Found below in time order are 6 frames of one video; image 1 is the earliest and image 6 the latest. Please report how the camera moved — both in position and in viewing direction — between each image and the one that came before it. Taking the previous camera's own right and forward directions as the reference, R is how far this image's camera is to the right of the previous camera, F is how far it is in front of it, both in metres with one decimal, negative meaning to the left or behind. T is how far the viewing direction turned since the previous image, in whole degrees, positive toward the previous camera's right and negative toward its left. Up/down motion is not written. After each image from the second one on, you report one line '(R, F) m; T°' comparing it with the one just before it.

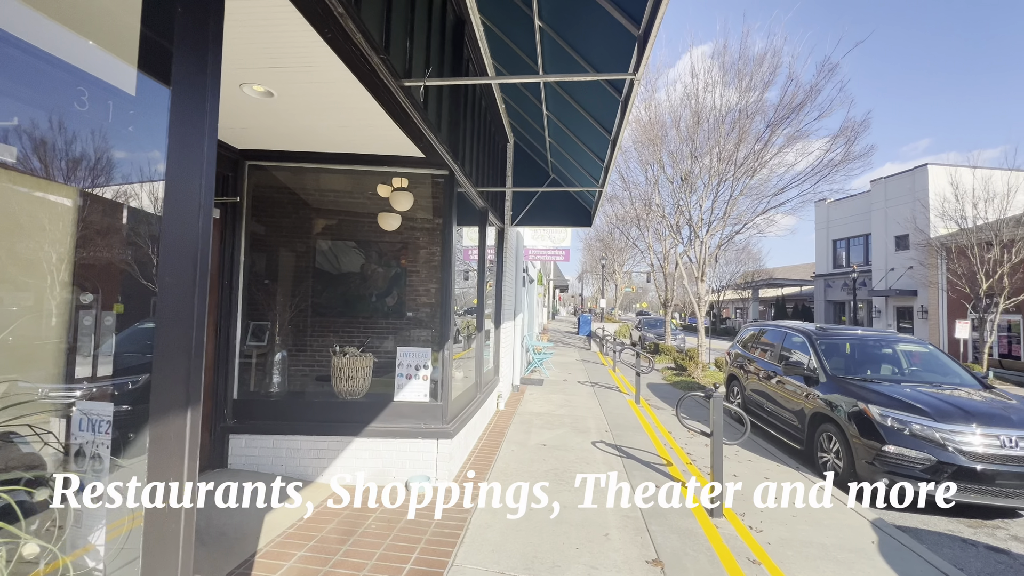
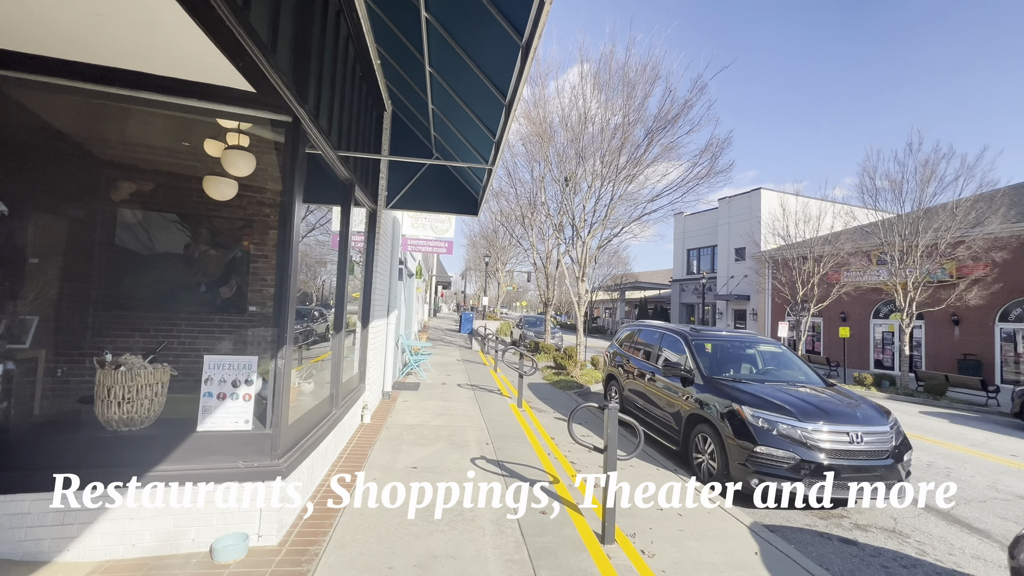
(+0.1, +0.8) m; +15°
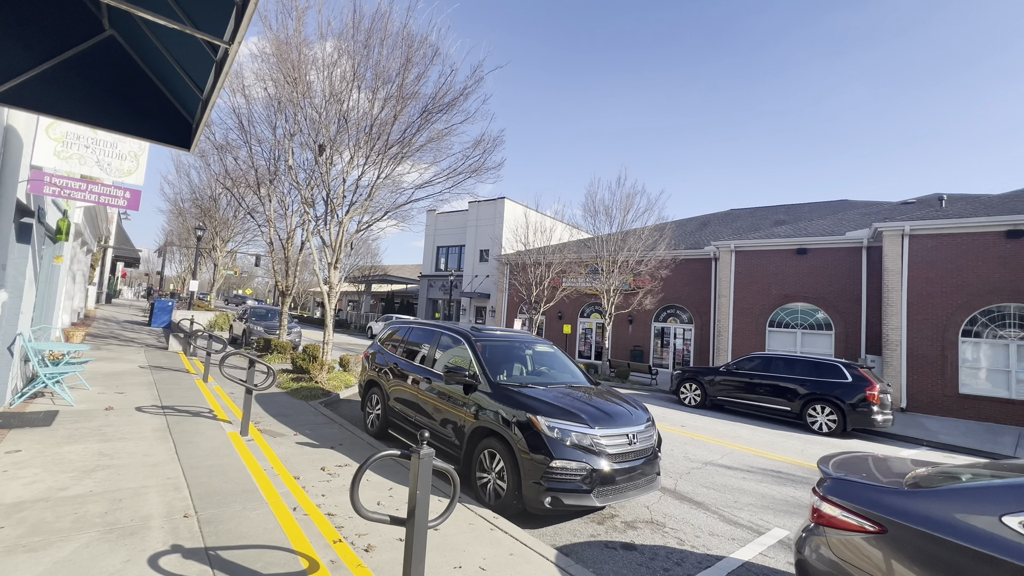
(-0.1, +1.4) m; +32°
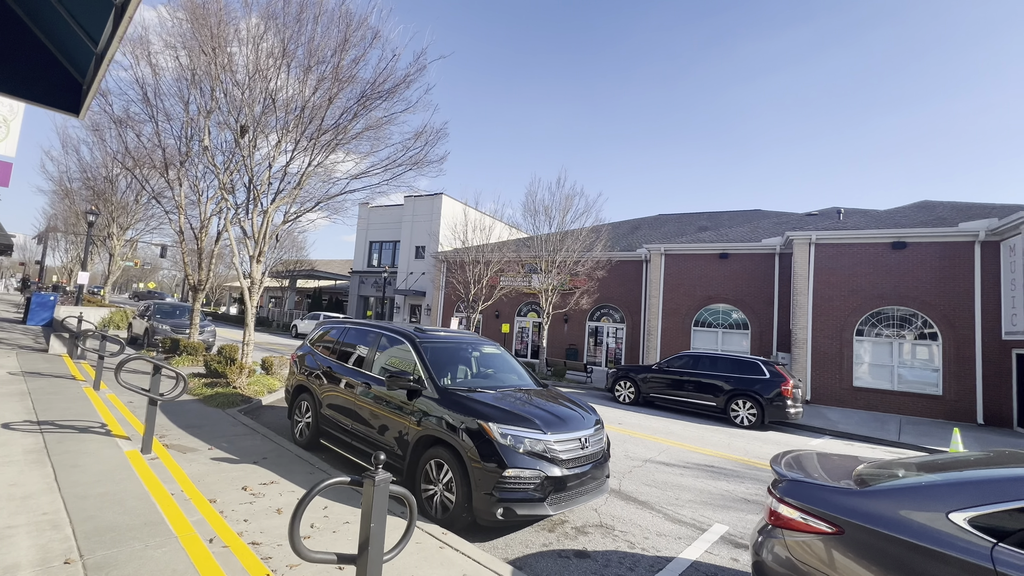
(-0.2, +0.3) m; +8°
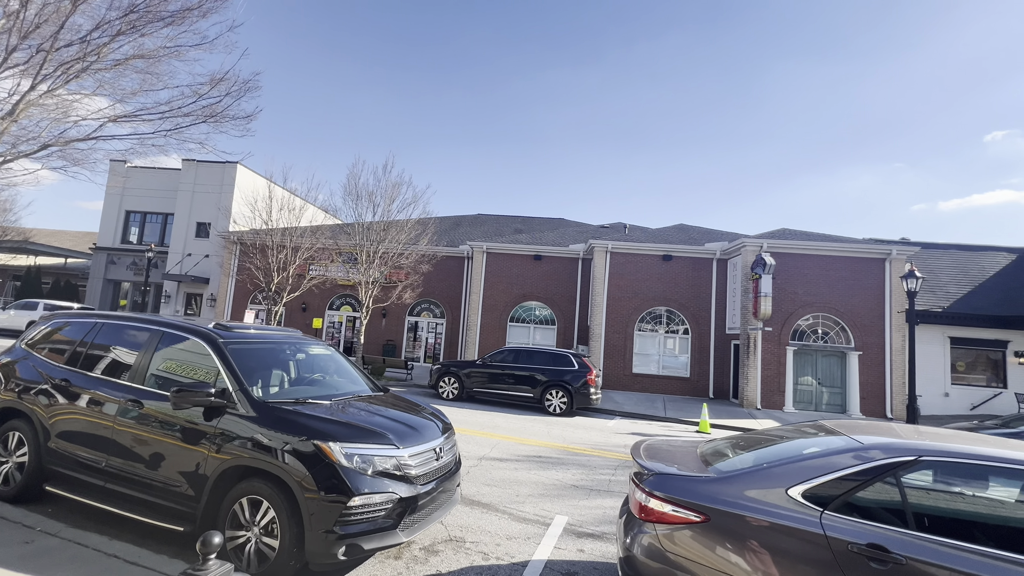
(-0.4, +0.6) m; +24°
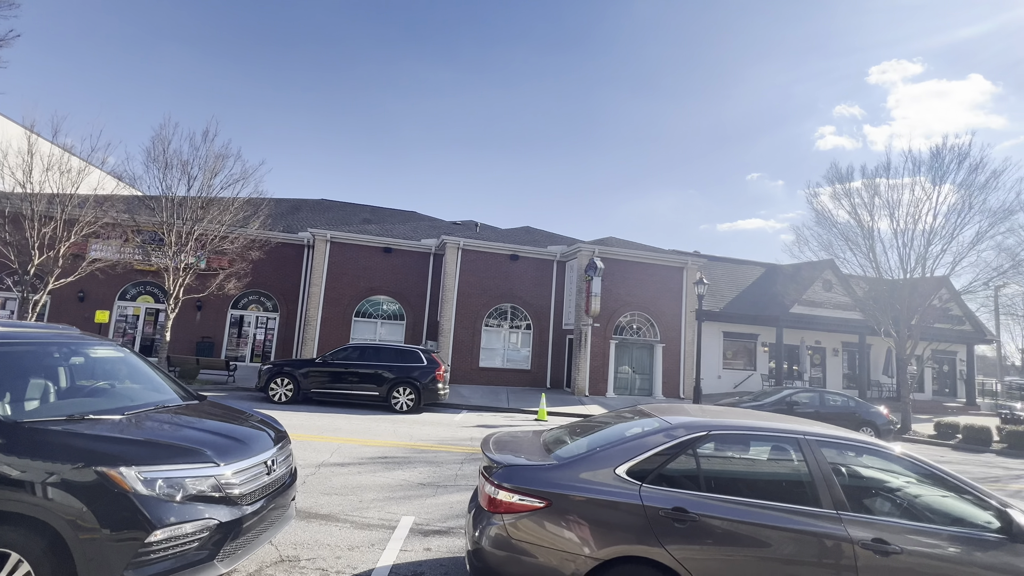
(-0.1, 0.0) m; +19°
